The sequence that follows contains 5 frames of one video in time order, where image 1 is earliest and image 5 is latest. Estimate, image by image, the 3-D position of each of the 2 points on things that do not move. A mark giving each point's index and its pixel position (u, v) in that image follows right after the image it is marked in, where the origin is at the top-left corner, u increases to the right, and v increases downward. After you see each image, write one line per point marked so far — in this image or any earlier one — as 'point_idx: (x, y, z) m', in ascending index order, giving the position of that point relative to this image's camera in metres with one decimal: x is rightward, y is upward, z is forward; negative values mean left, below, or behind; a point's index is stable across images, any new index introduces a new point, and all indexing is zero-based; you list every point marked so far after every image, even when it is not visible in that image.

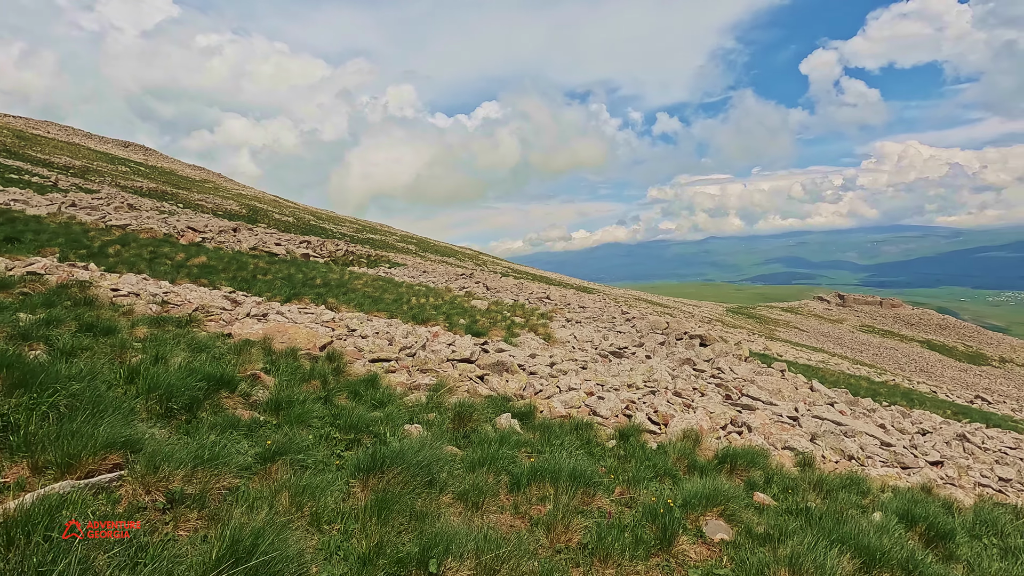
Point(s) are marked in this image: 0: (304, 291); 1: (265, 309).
0: (-7.8, -0.1, +19.8) m
1: (-7.0, -0.6, +15.1) m
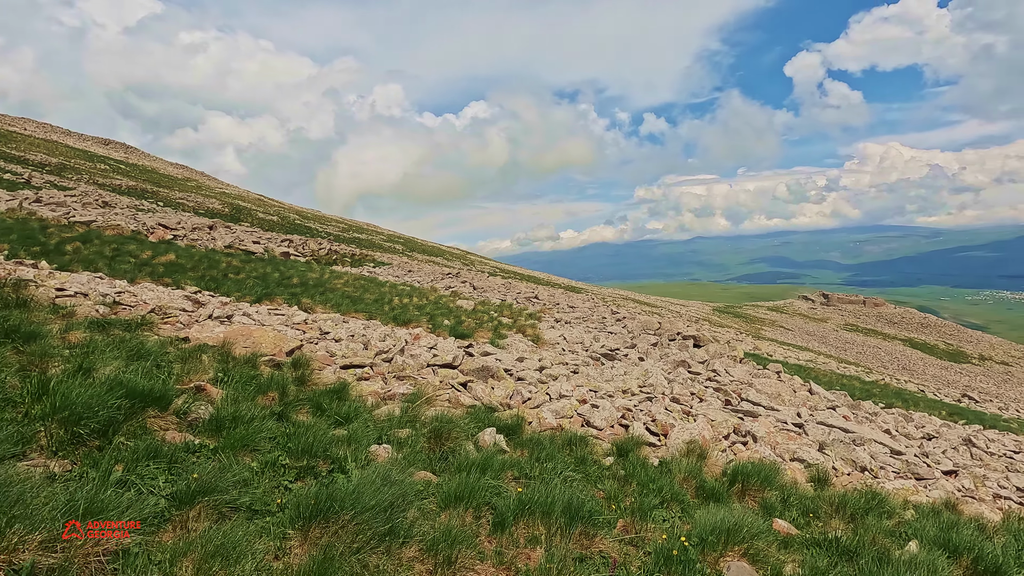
0: (-8.2, -0.1, +18.7) m
1: (-7.3, -0.6, +13.9) m
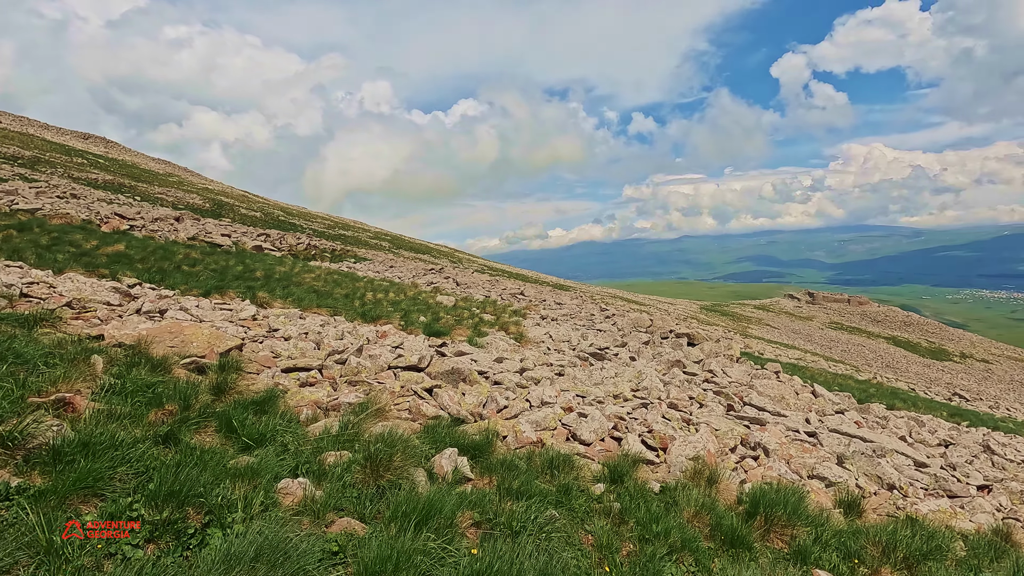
0: (-8.8, +0.1, +16.9) m
1: (-7.8, -0.3, +12.2) m
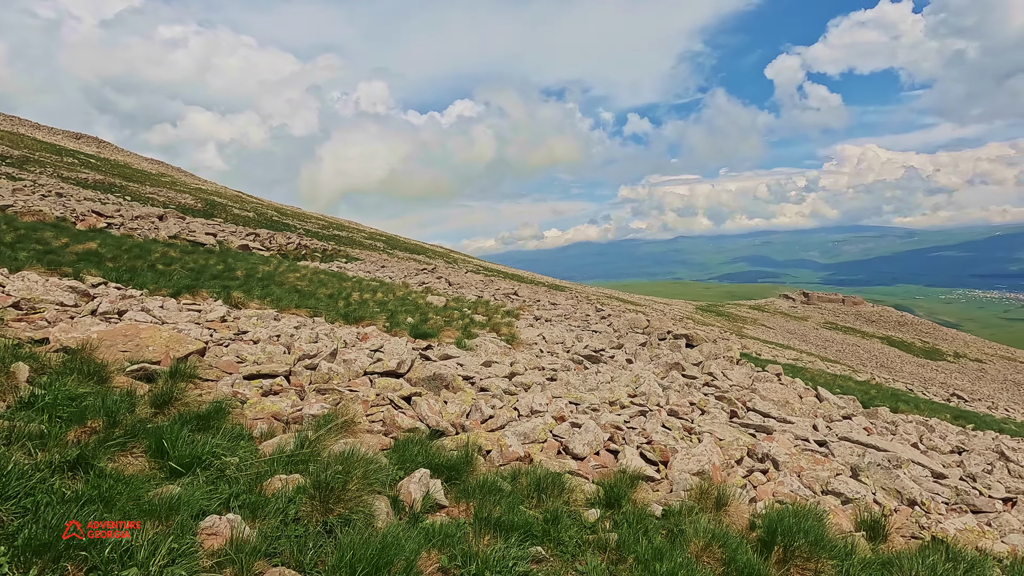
0: (-9.1, +0.1, +16.0) m
1: (-8.1, -0.3, +11.3) m
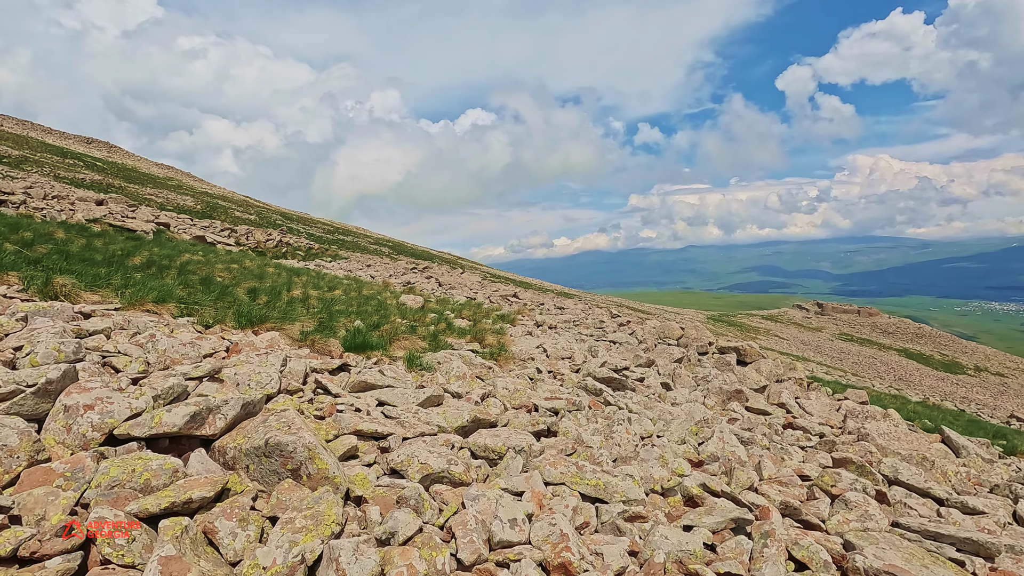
0: (-9.5, +0.4, +10.9) m
1: (-8.5, 0.0, +6.1) m
